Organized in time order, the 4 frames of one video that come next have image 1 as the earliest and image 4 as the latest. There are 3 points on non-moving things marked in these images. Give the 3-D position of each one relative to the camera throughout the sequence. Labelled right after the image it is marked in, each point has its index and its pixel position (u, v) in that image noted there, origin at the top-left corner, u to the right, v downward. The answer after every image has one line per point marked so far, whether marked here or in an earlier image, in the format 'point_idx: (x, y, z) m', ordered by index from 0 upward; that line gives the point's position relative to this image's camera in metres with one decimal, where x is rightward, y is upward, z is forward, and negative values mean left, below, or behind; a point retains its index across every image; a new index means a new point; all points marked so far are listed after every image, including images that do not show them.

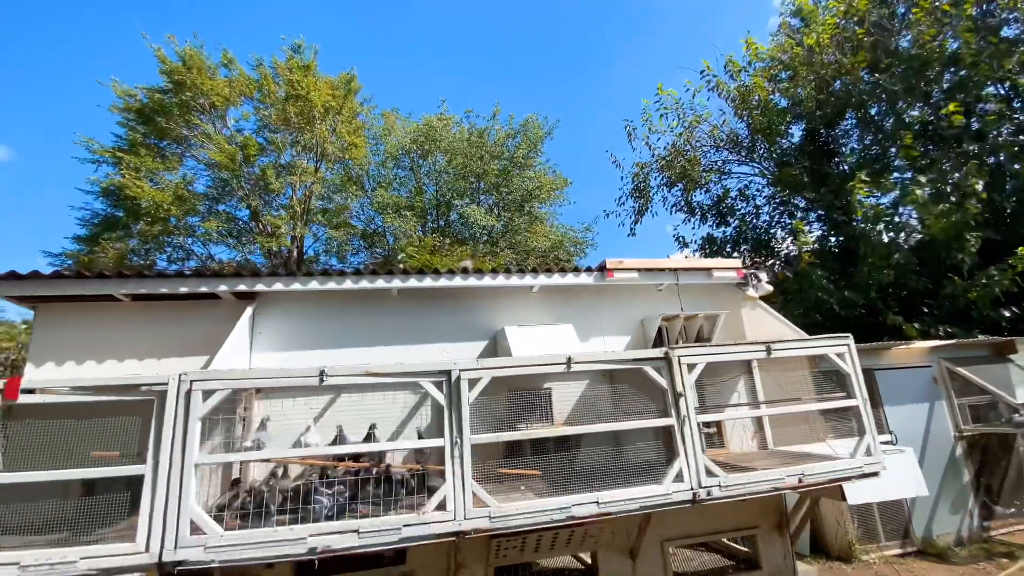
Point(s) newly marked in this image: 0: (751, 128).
0: (+7.1, +4.8, +14.2) m
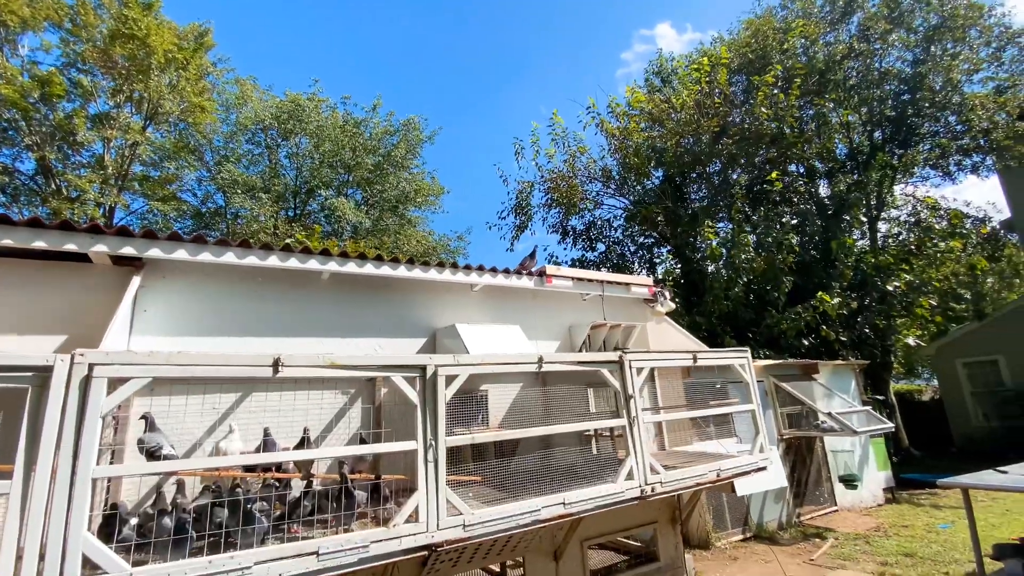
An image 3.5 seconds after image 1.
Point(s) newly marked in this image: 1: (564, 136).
0: (+3.7, +4.2, +15.8) m
1: (+1.7, +5.2, +16.0) m
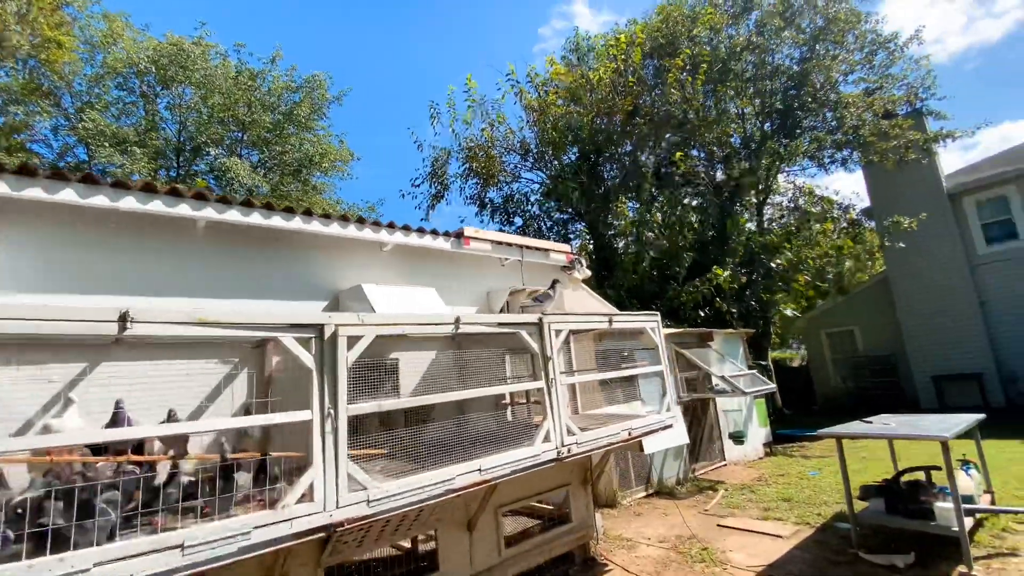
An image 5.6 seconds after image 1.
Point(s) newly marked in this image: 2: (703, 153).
0: (+1.0, +5.0, +15.8) m
1: (-1.1, +6.1, +15.5) m
2: (+6.4, +4.5, +15.5) m
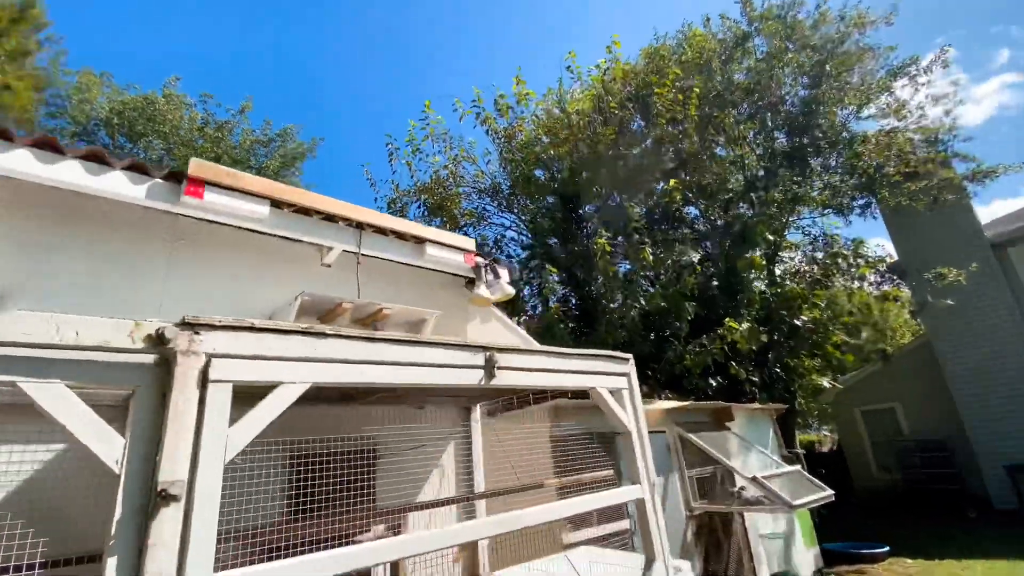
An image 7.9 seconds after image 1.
0: (0.0, +3.2, +13.7) m
1: (-2.0, +4.4, +13.5) m
2: (+5.5, +2.7, +13.3) m
